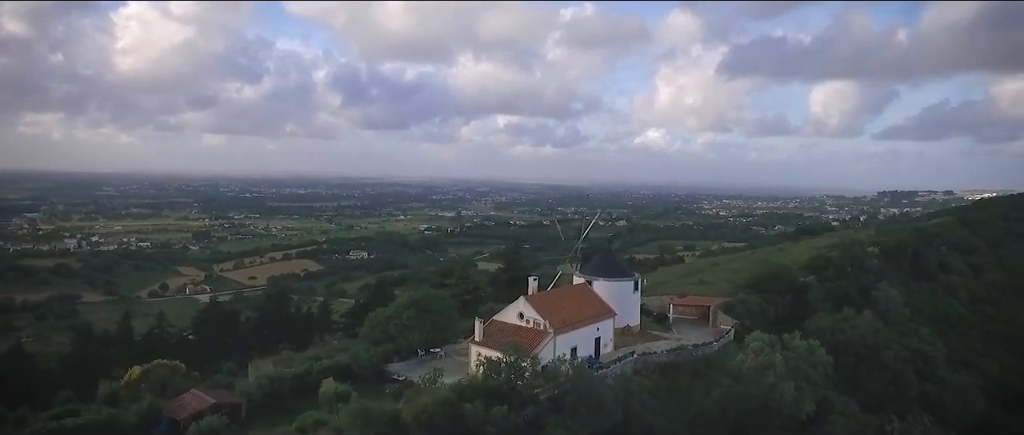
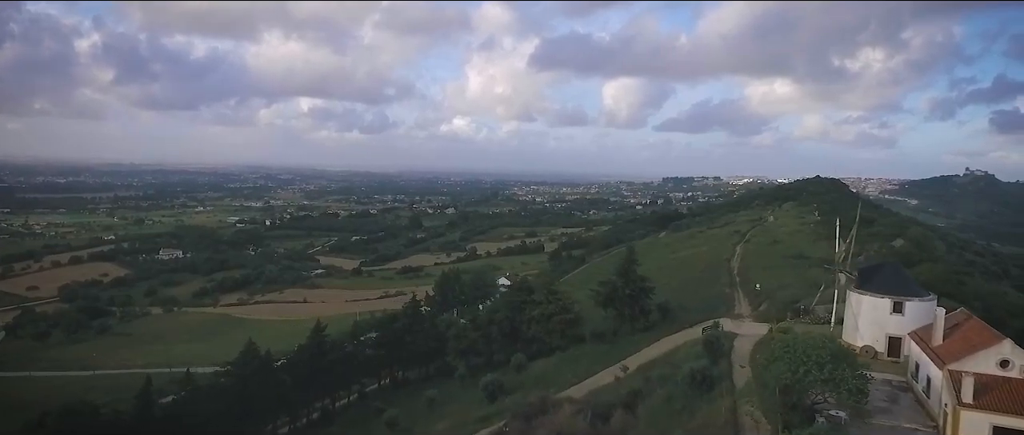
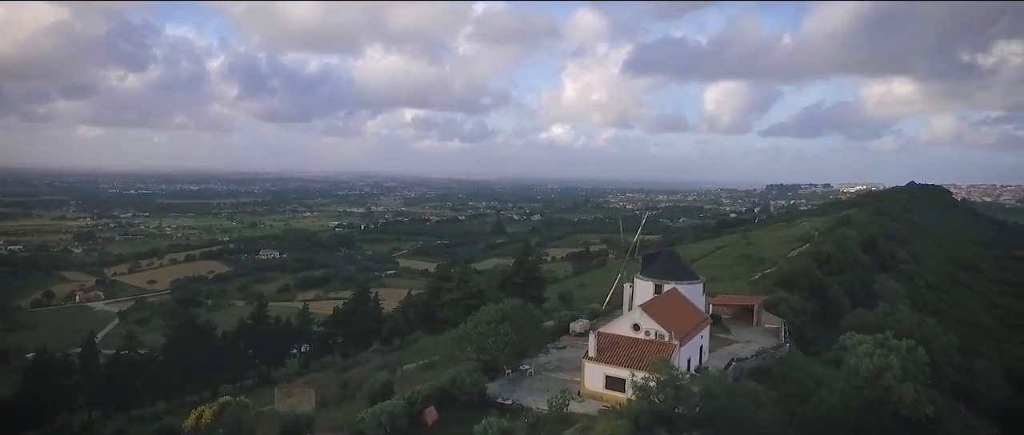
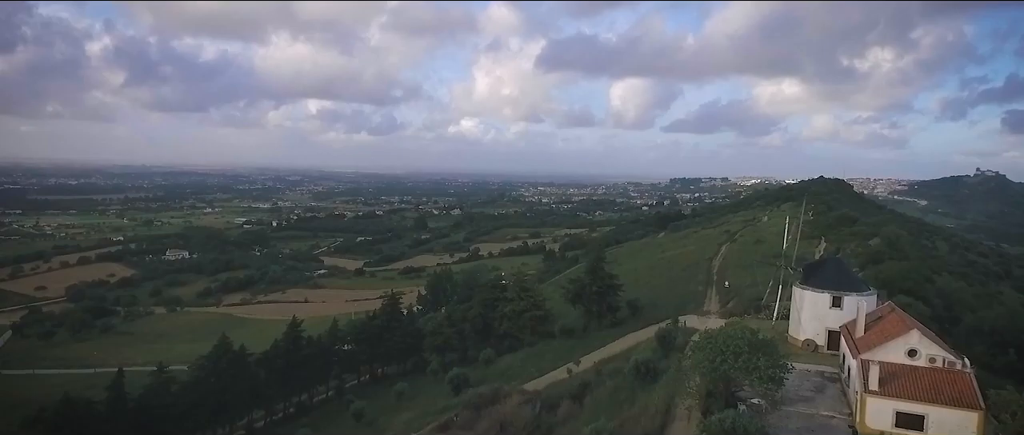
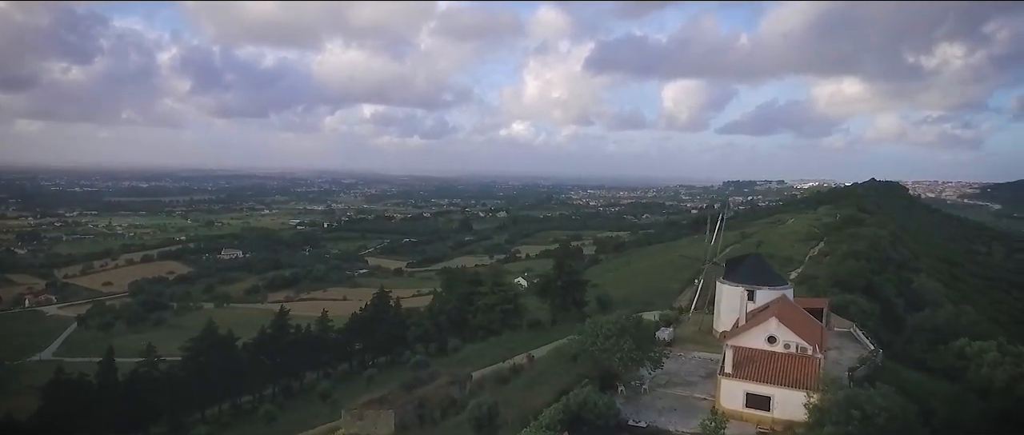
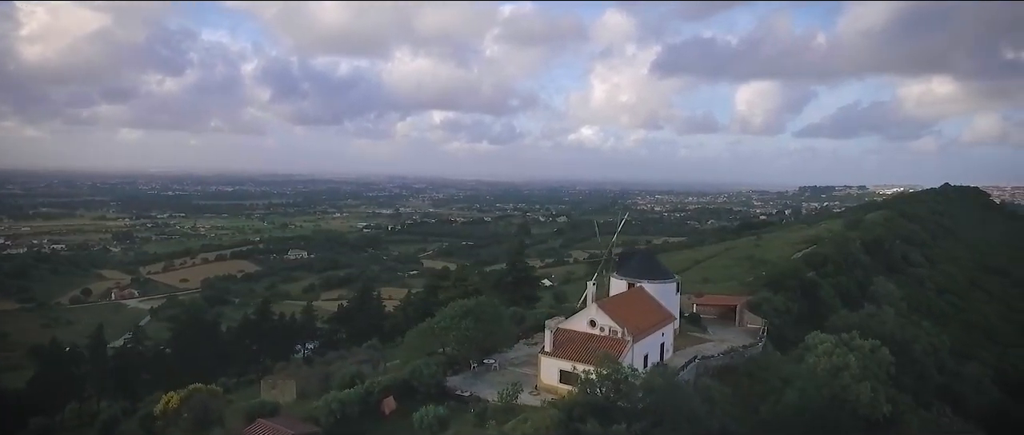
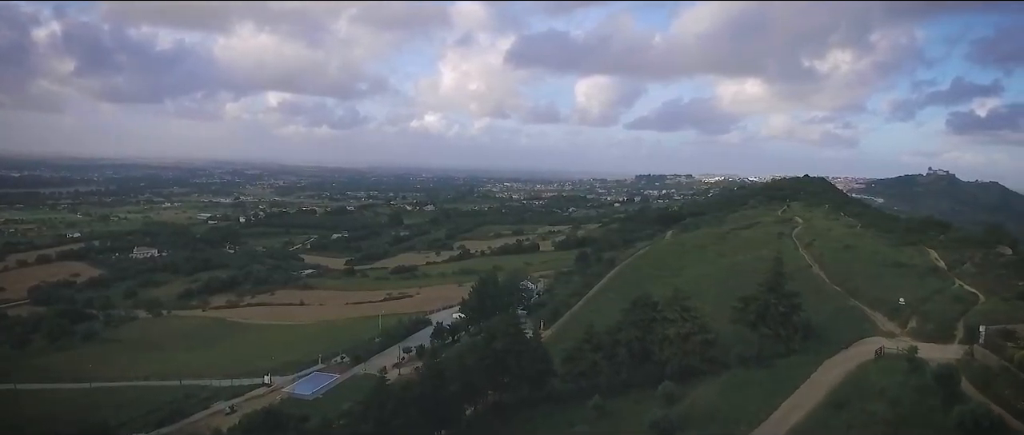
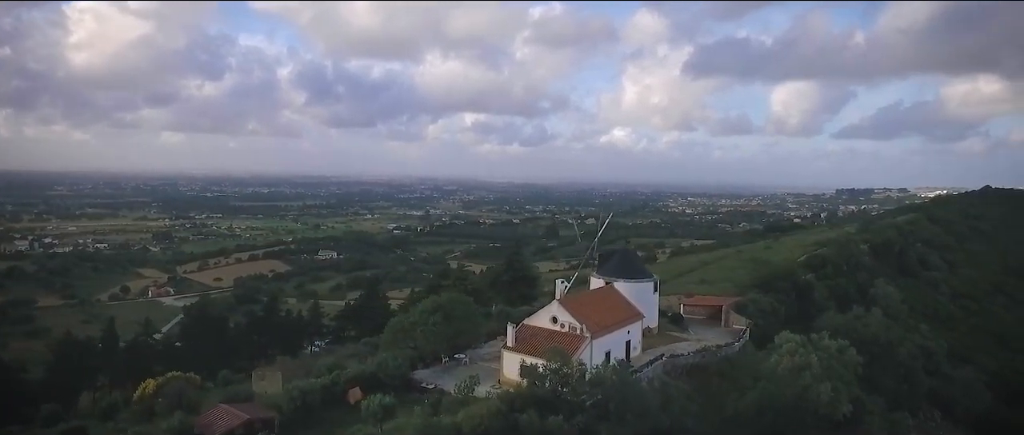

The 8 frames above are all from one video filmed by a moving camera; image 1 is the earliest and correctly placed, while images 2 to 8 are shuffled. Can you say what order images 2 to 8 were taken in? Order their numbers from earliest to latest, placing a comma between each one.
8, 6, 3, 5, 4, 2, 7
